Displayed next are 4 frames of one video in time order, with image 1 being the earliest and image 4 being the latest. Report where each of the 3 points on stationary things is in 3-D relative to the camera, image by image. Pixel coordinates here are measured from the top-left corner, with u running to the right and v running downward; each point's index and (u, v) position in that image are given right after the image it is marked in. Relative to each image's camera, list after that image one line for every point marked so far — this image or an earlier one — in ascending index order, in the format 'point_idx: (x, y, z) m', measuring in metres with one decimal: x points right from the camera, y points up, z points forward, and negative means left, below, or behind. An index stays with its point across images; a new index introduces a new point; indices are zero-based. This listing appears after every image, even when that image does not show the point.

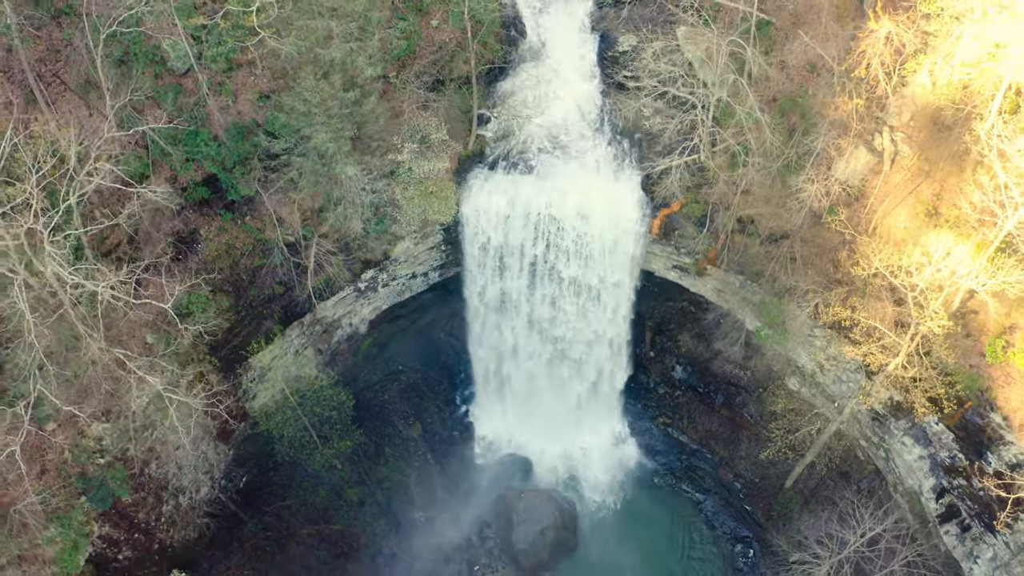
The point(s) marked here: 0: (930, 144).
0: (+12.2, +4.2, +18.5) m
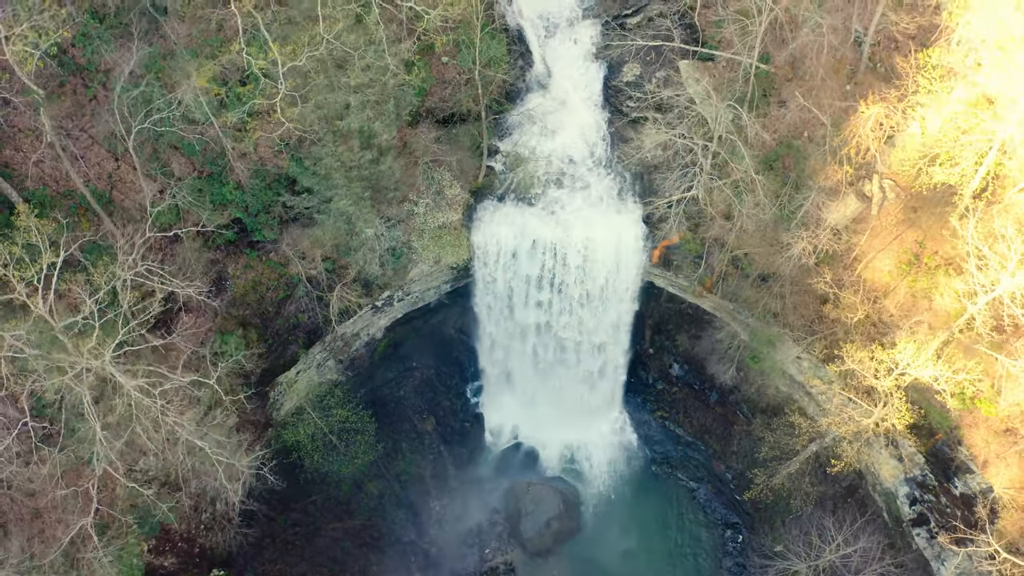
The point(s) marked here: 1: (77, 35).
0: (+12.5, +2.8, +19.6) m
1: (-13.3, +7.9, +18.9) m
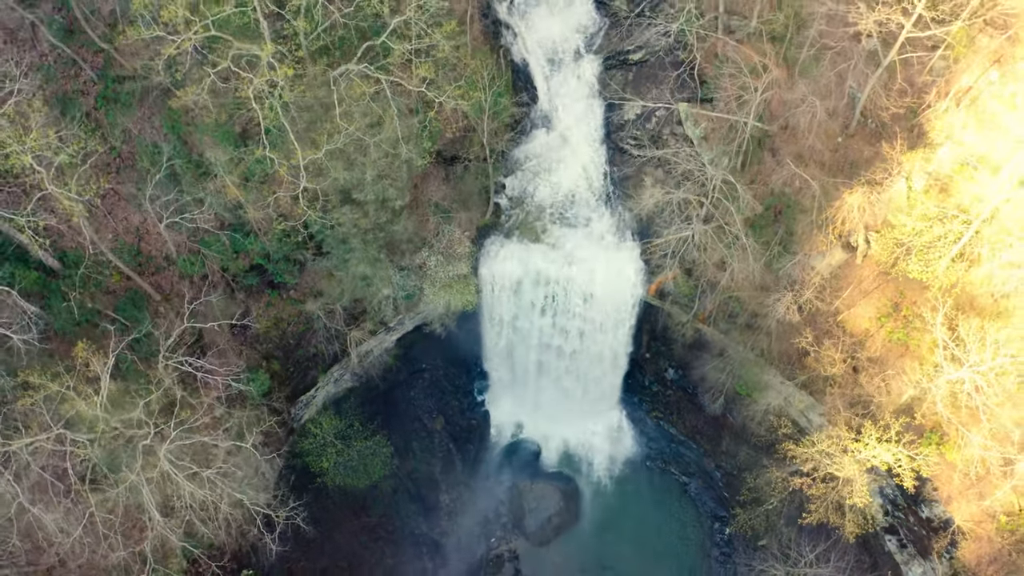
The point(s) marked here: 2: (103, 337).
0: (+12.7, +1.0, +20.8) m
1: (-13.1, +6.0, +19.8) m
2: (-12.9, -1.4, +19.4) m
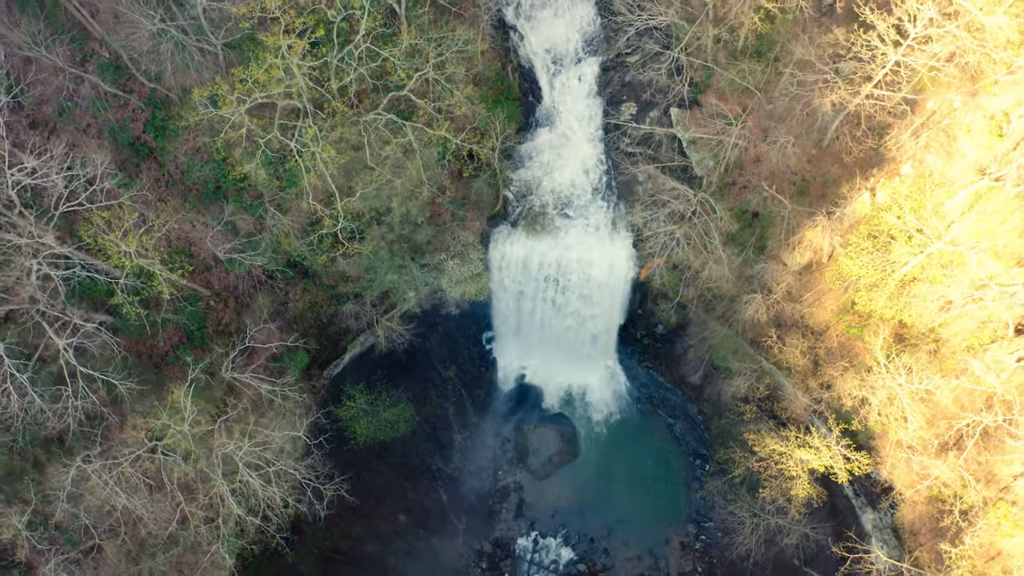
0: (+12.9, +0.9, +23.5) m
1: (-12.9, +5.6, +21.9) m
2: (-12.7, -1.8, +22.6) m
